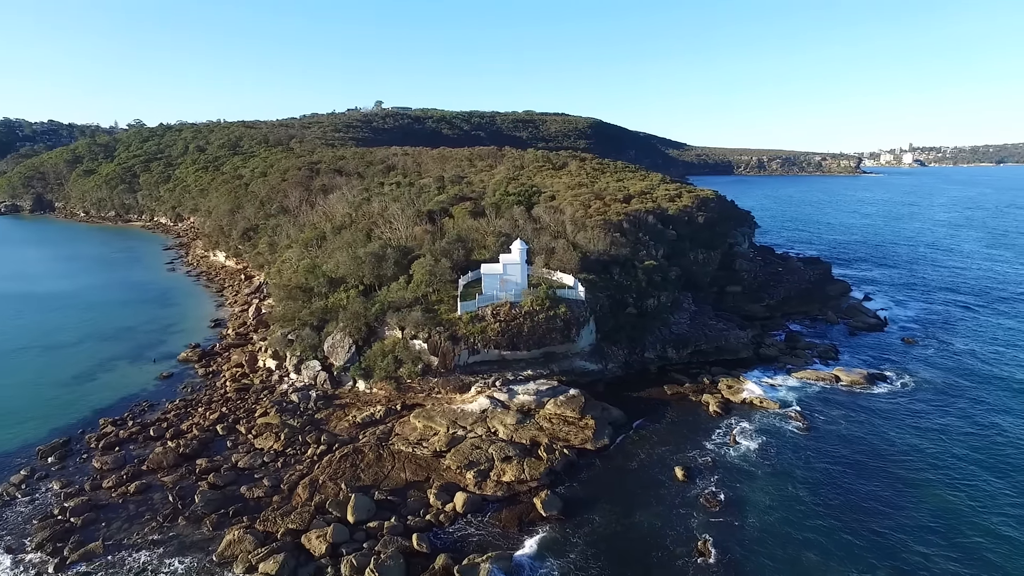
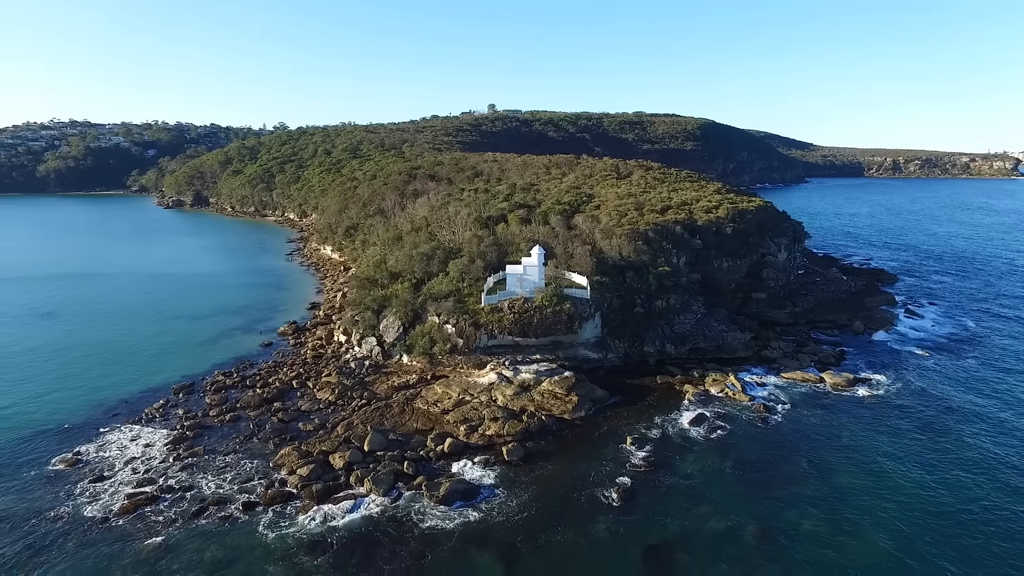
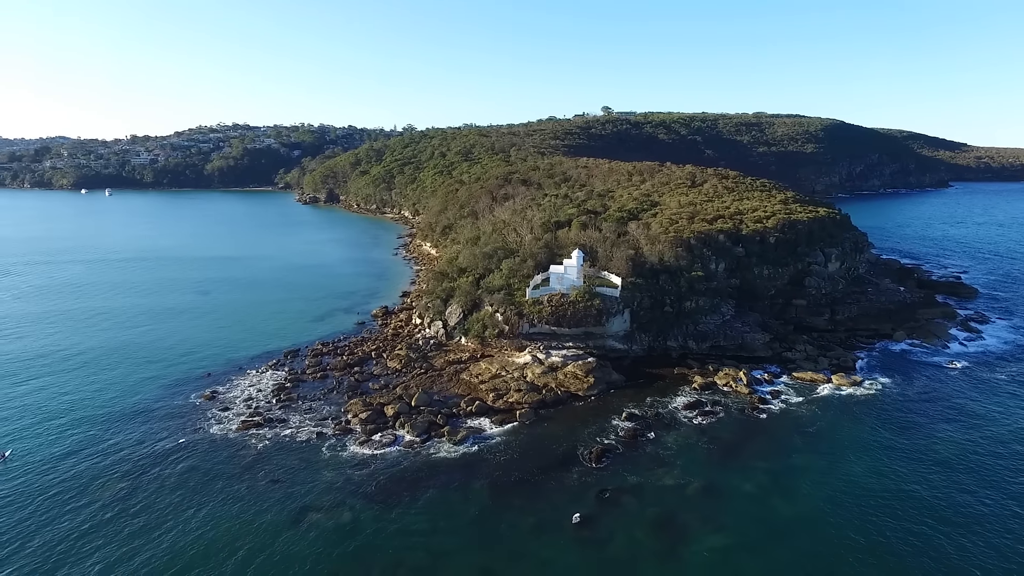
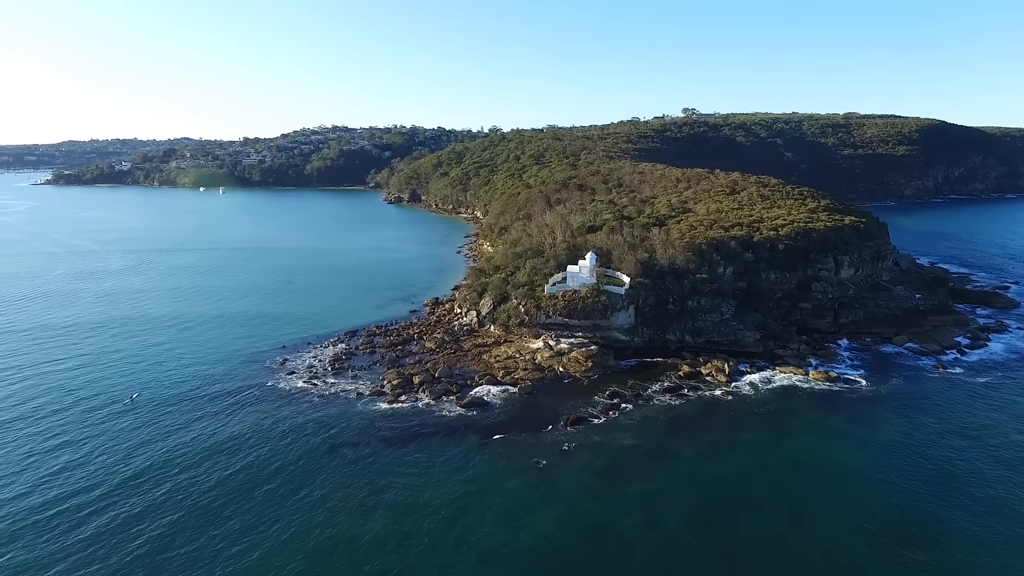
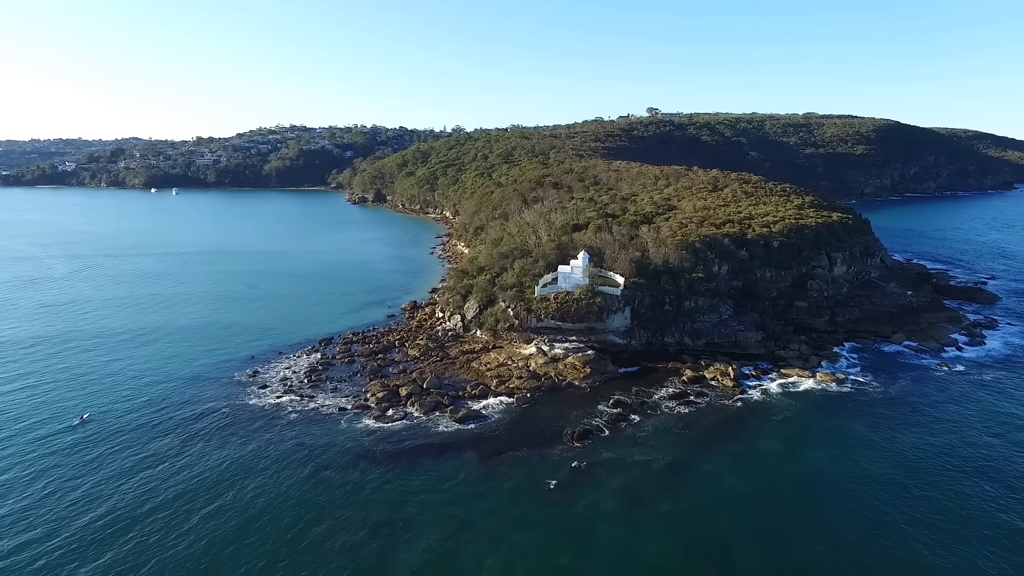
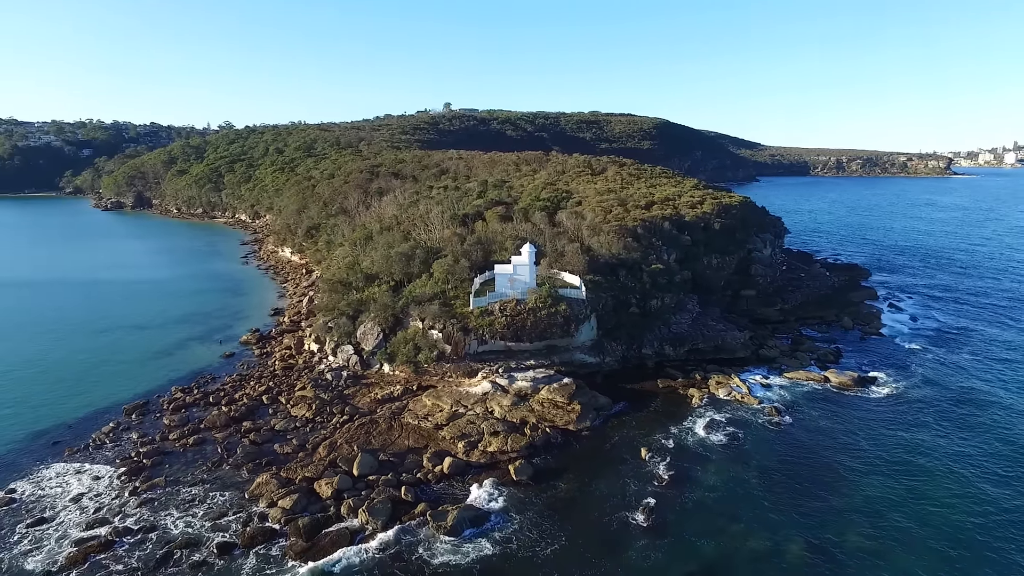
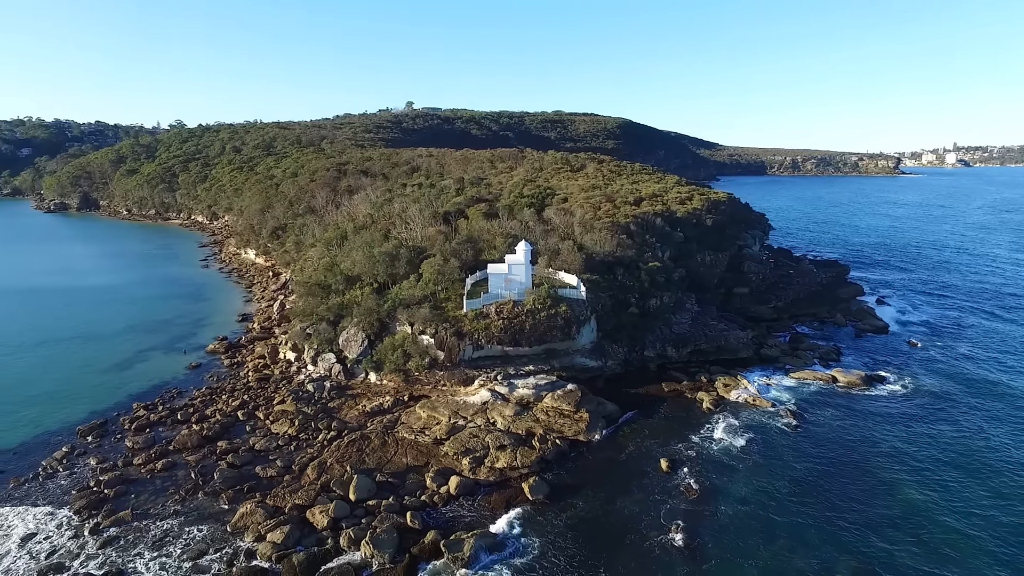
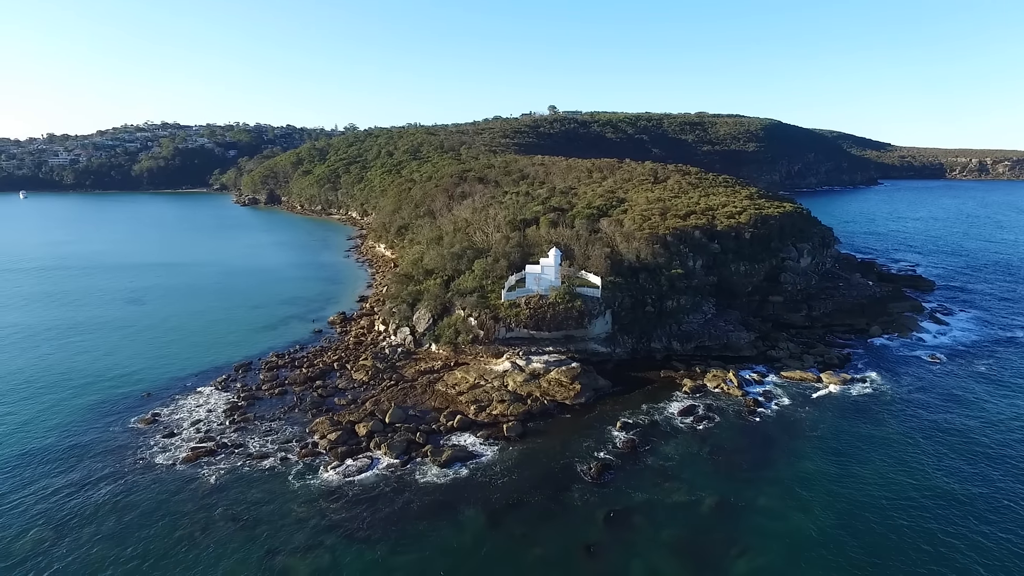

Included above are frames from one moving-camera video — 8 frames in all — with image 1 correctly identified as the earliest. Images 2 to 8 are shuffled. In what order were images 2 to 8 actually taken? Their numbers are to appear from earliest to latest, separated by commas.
7, 6, 2, 8, 3, 5, 4
